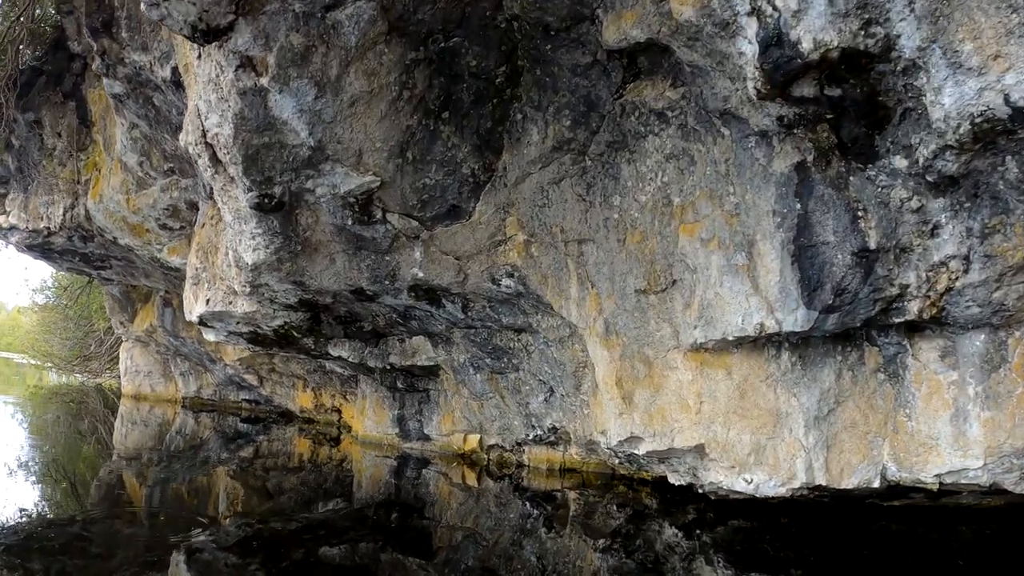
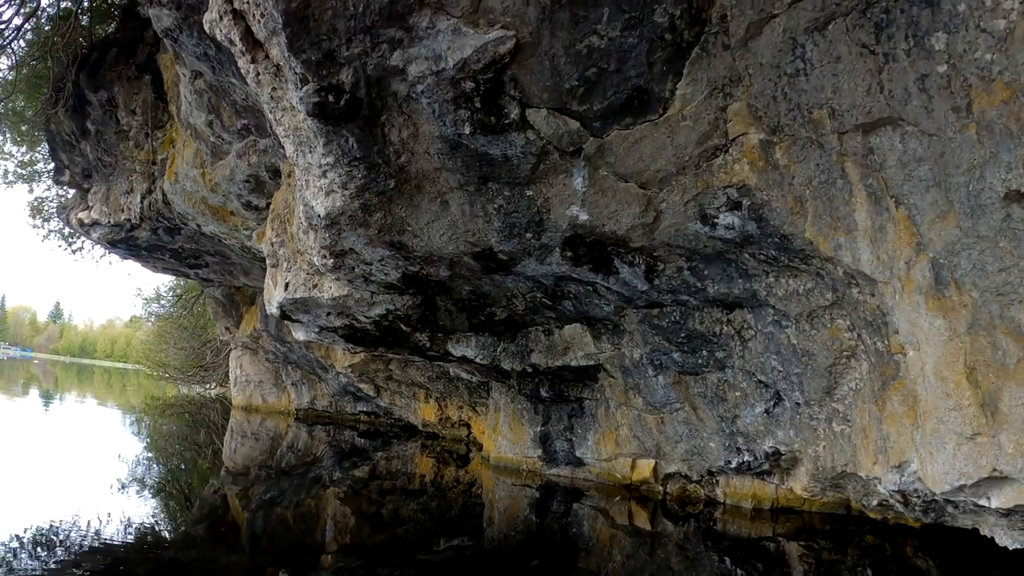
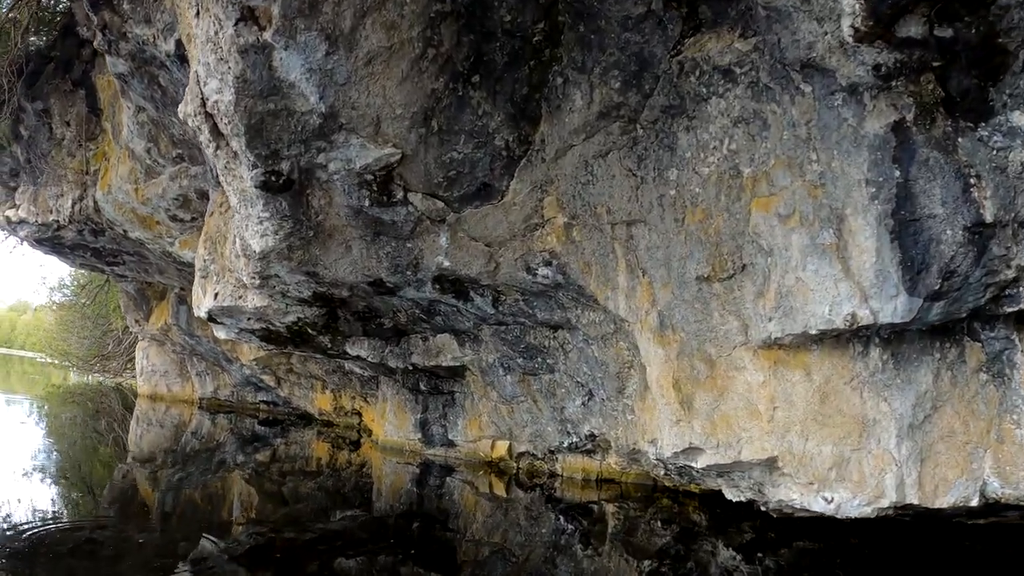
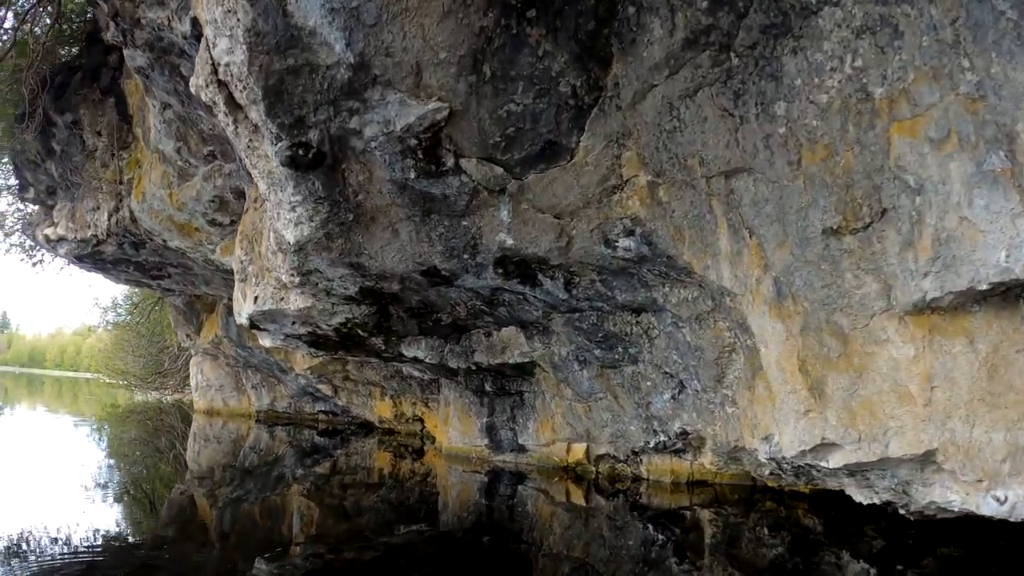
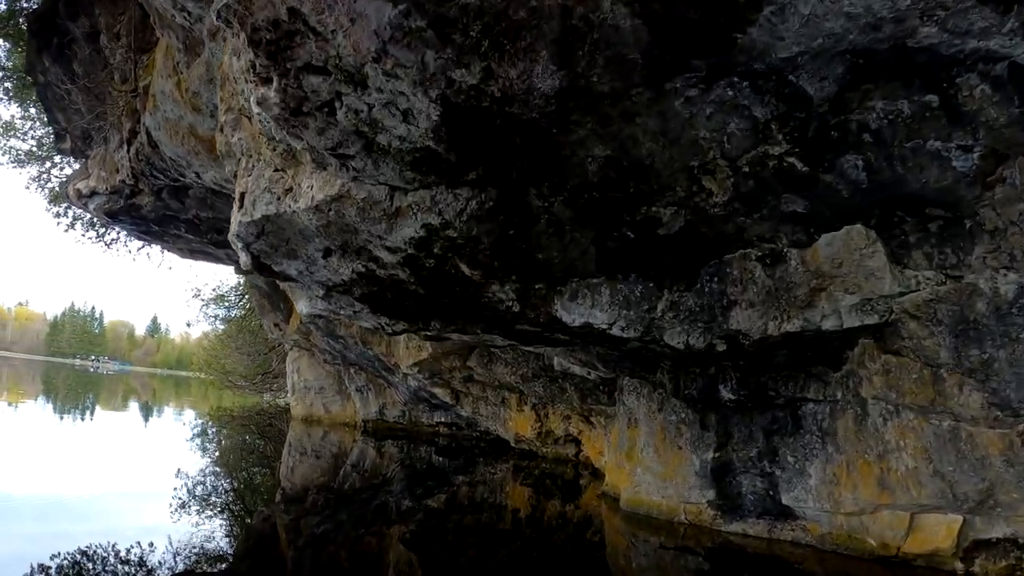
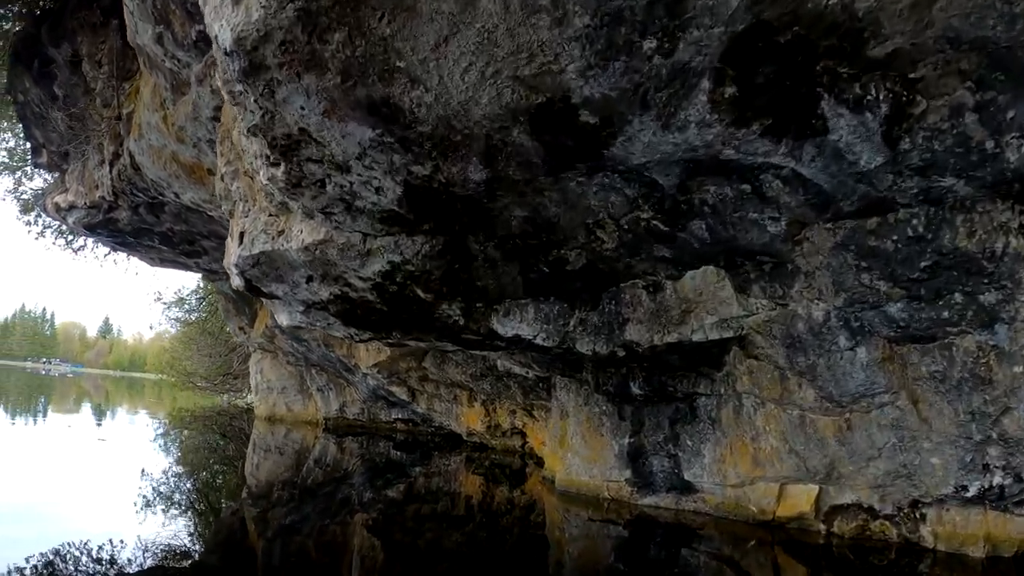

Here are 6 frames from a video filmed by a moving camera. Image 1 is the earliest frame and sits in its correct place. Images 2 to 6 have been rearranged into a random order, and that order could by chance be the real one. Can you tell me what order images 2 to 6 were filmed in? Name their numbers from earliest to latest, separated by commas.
3, 4, 2, 6, 5
